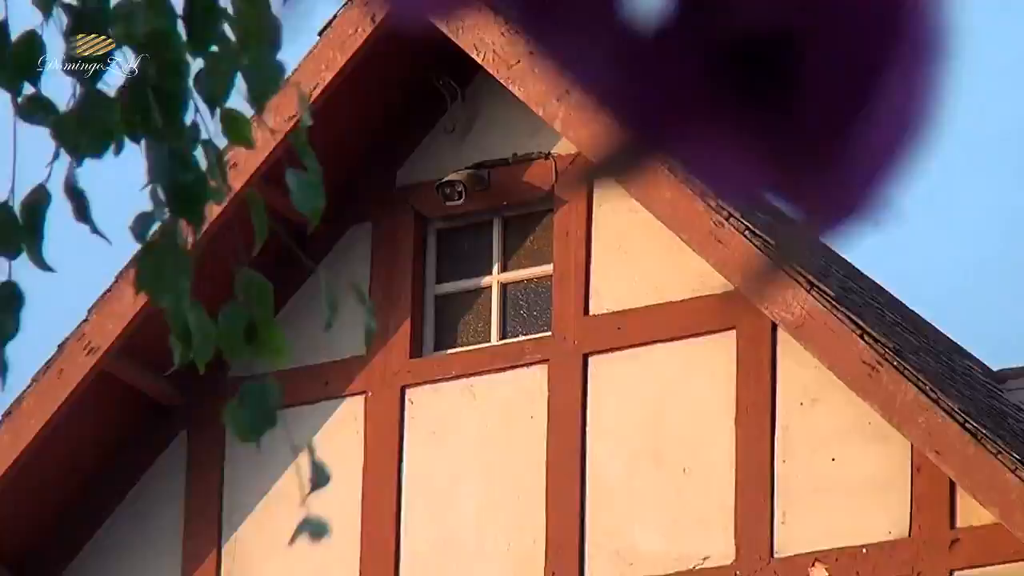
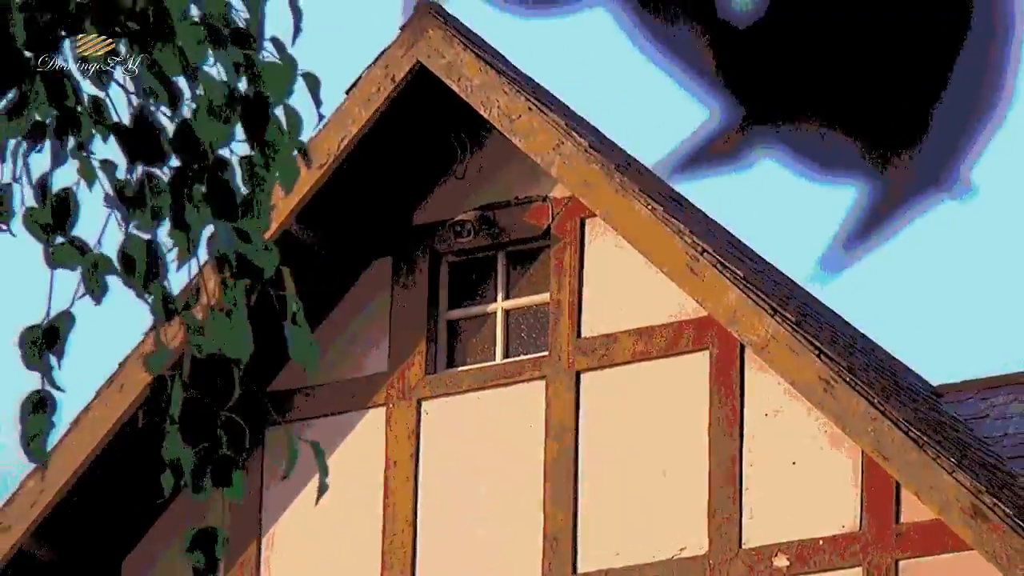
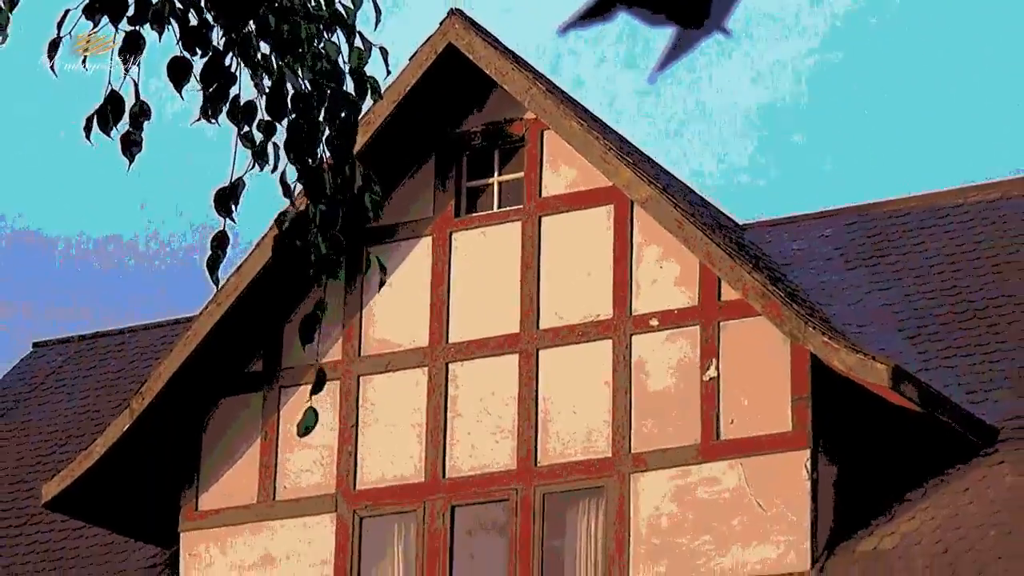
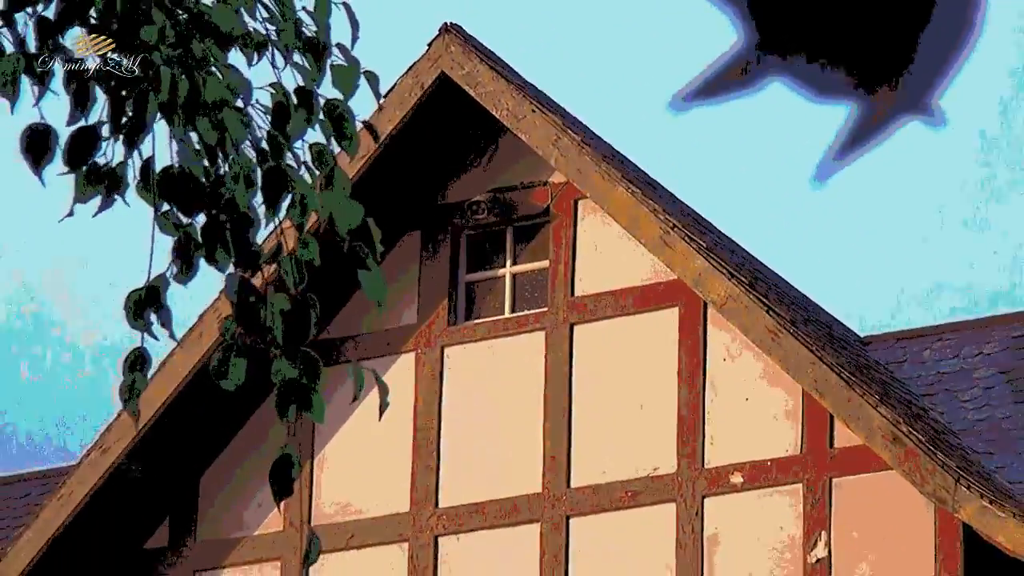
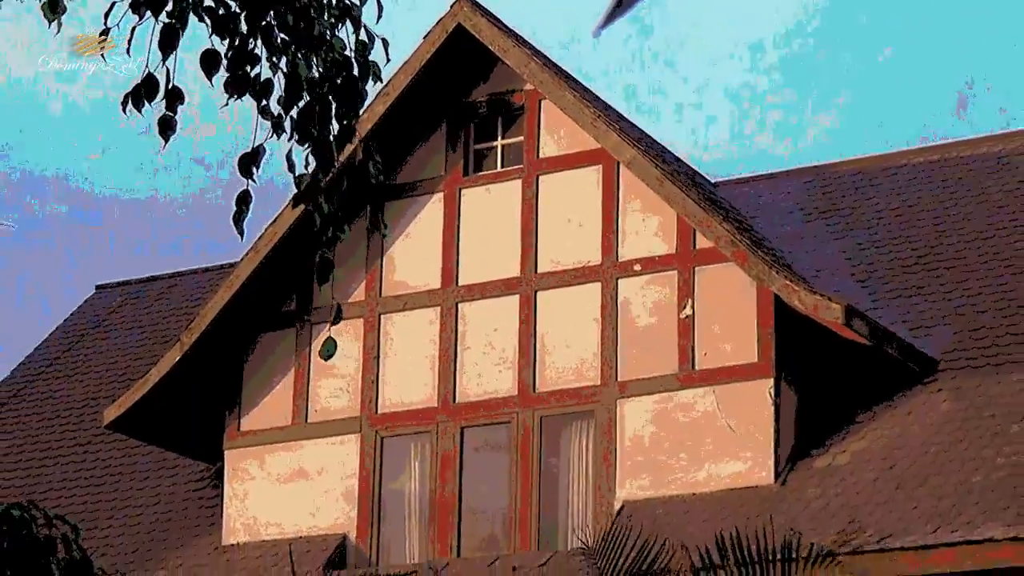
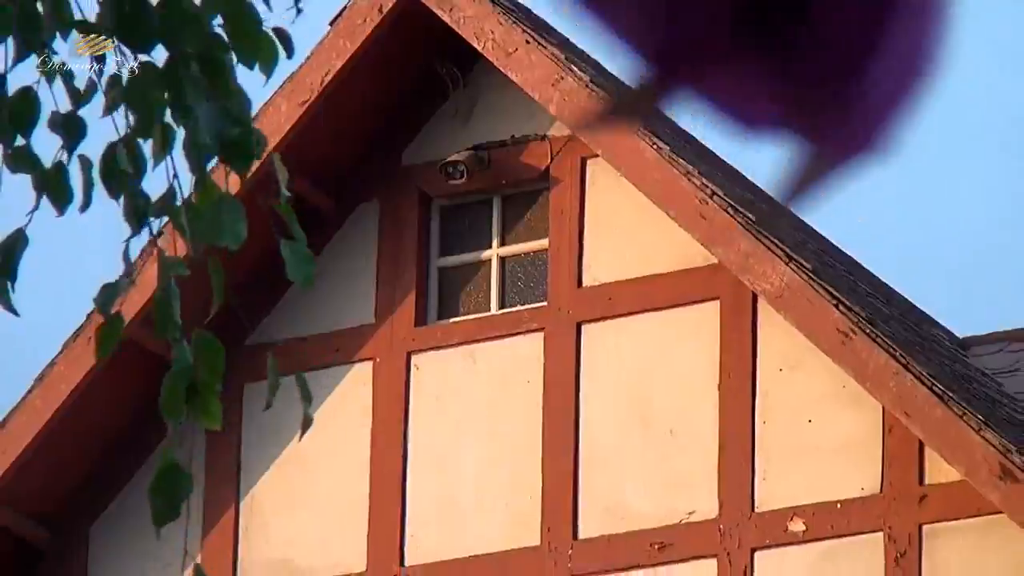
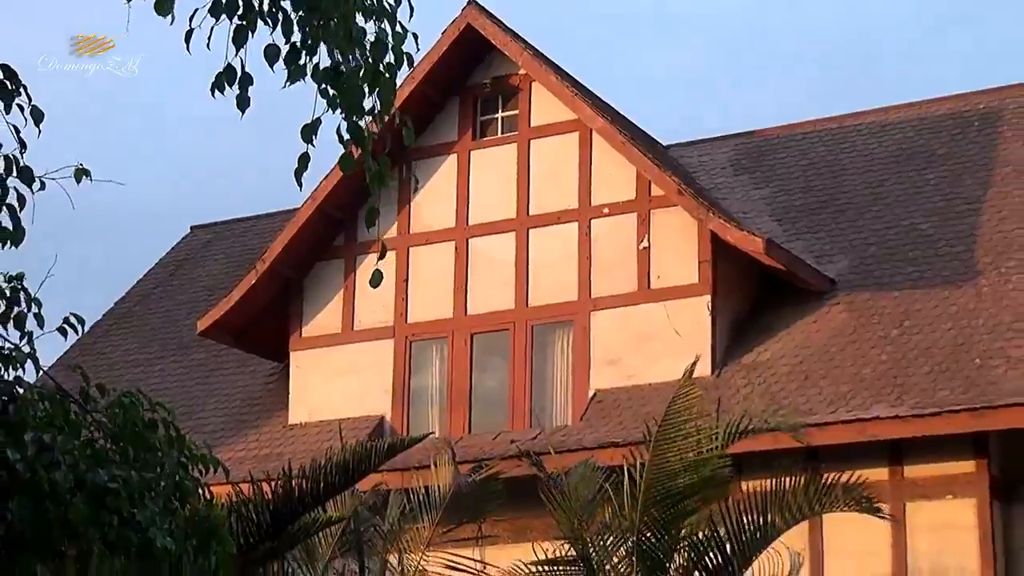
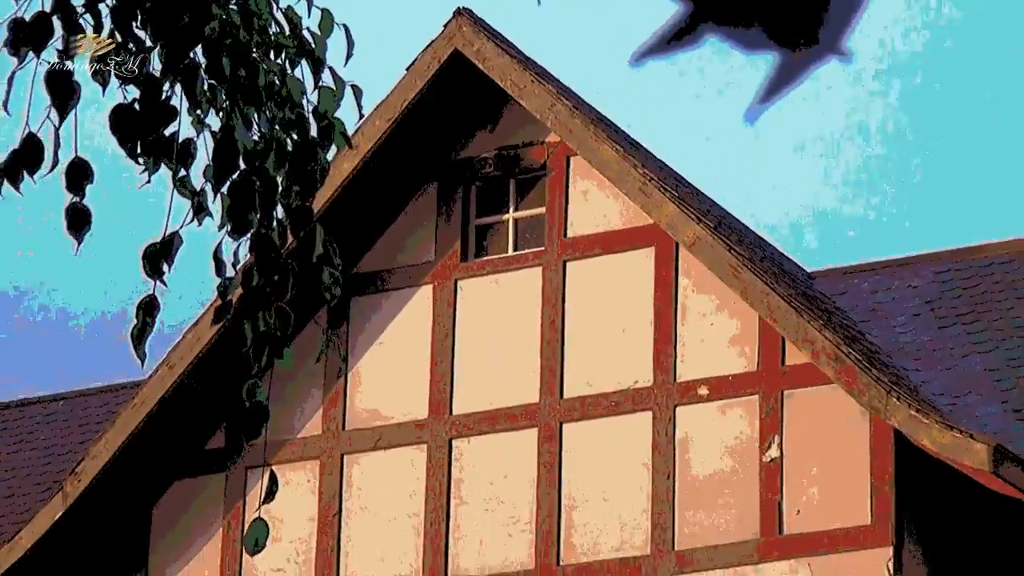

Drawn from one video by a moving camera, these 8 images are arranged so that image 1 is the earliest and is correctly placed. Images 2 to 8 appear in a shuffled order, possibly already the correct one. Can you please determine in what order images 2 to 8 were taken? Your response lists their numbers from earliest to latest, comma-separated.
6, 2, 4, 8, 3, 5, 7
